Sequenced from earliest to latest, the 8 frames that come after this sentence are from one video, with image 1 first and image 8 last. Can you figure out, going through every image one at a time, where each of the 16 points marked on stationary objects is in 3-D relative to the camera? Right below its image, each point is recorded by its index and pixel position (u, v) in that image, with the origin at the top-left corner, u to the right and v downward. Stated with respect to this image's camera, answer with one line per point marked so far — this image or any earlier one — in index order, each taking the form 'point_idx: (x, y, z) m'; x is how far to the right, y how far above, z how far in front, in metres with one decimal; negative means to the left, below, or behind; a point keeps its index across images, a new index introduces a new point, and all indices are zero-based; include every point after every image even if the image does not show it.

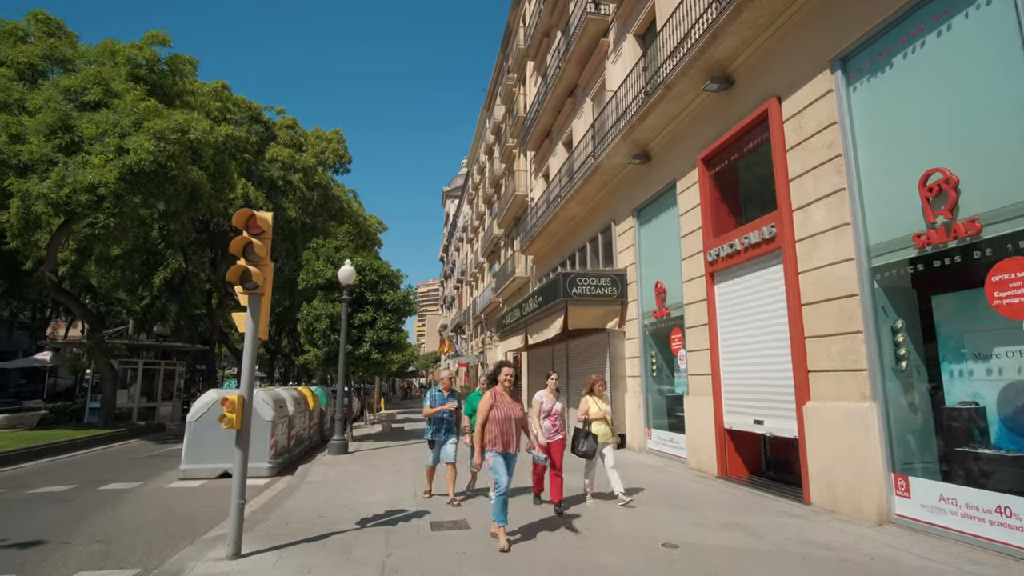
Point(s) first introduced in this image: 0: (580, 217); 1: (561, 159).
0: (+2.1, +2.1, +15.5) m
1: (+1.7, +4.5, +18.7) m
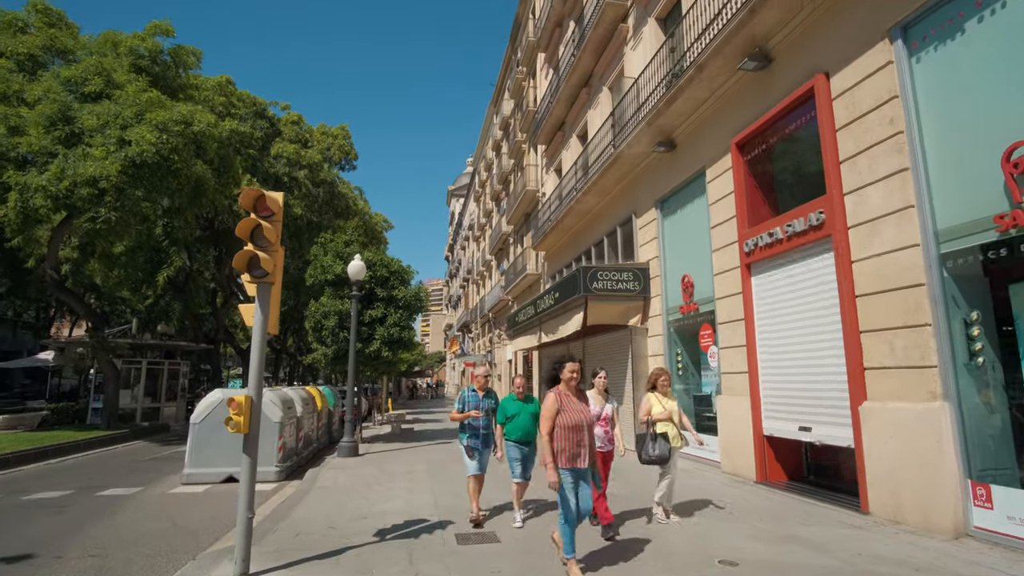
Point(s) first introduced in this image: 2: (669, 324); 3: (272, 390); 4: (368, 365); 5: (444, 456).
0: (+2.5, +2.2, +15.0) m
1: (+2.1, +4.7, +18.2) m
2: (+3.3, -0.8, +11.3) m
3: (-4.8, -2.0, +10.7) m
4: (-3.8, -2.0, +14.1) m
5: (-1.5, -3.7, +11.6) m
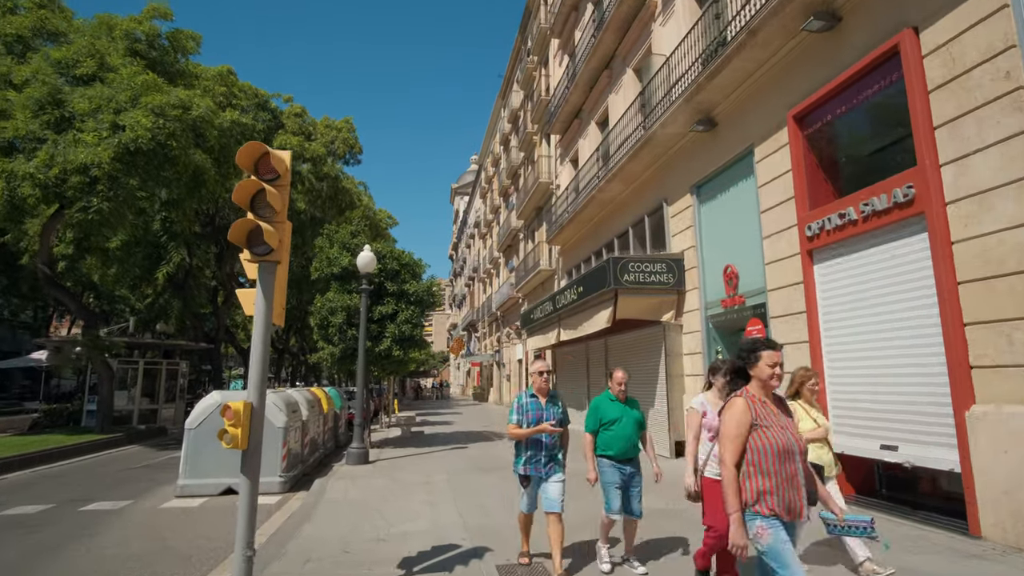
0: (+2.9, +2.4, +14.0) m
1: (+2.6, +4.8, +17.2) m
2: (+3.8, -0.6, +10.3) m
3: (-4.3, -1.9, +9.8) m
4: (-3.4, -1.9, +13.1) m
5: (-1.0, -3.5, +10.7) m
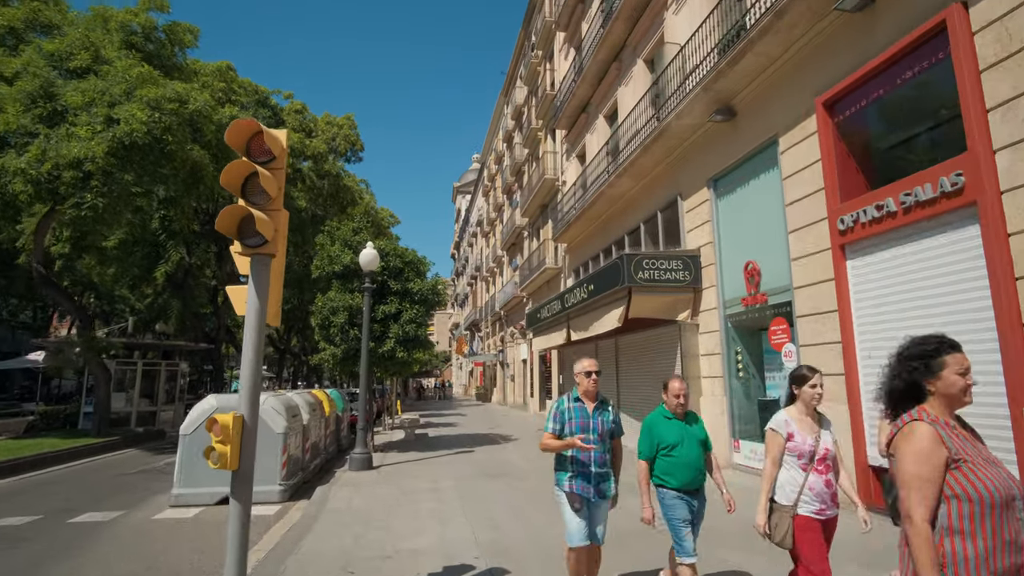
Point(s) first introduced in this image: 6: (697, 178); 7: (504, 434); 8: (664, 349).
0: (+3.1, +2.4, +13.6) m
1: (+2.8, +4.8, +16.8) m
2: (+4.0, -0.6, +9.9) m
3: (-4.2, -1.9, +9.3) m
4: (-3.2, -1.8, +12.7) m
5: (-0.8, -3.5, +10.2) m
6: (+3.8, +2.2, +10.8) m
7: (-0.3, -4.6, +16.8) m
8: (+3.2, -1.3, +11.3) m
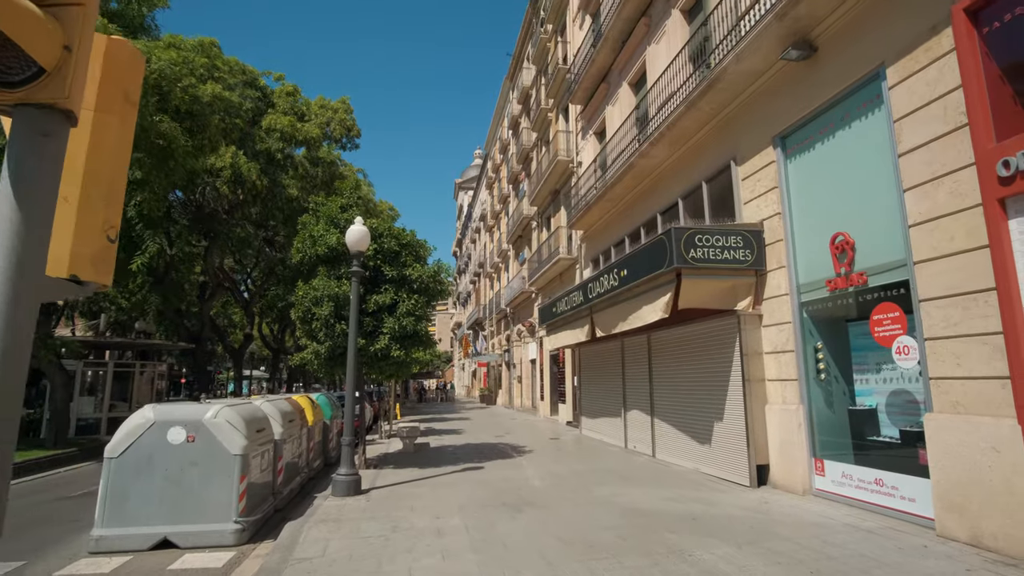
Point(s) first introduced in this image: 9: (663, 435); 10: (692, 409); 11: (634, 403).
0: (+3.4, +2.7, +11.6) m
1: (+3.1, +5.1, +14.8) m
2: (+4.3, -0.3, +7.9) m
3: (-3.8, -1.6, +7.4) m
4: (-2.8, -1.6, +10.7) m
5: (-0.5, -3.2, +8.3) m
6: (+4.1, +2.5, +8.8) m
7: (+0.1, -4.3, +14.9) m
8: (+3.5, -1.0, +9.3) m
9: (+3.1, -3.0, +11.0) m
10: (+3.3, -2.3, +9.9) m
11: (+2.9, -2.7, +12.5) m
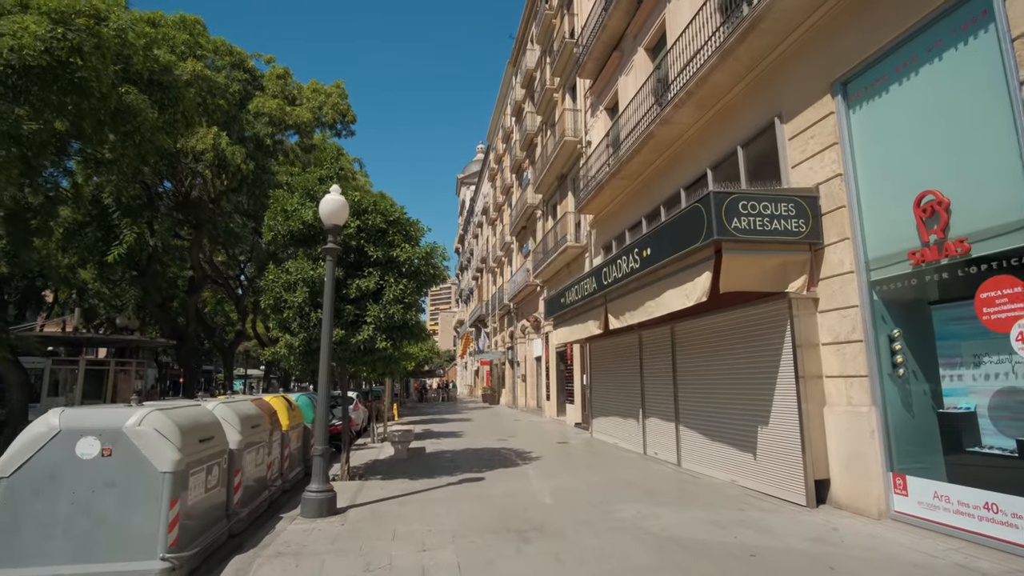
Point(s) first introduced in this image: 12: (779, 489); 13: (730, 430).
0: (+3.5, +3.0, +10.1) m
1: (+3.2, +5.4, +13.3) m
2: (+4.4, 0.0, +6.4) m
3: (-3.8, -1.3, +5.9) m
4: (-2.8, -1.3, +9.3) m
5: (-0.4, -2.9, +6.8) m
6: (+4.1, +2.8, +7.3) m
7: (+0.2, -4.0, +13.4) m
8: (+3.6, -0.7, +7.8) m
9: (+3.2, -2.7, +9.5) m
10: (+3.4, -2.0, +8.5) m
11: (+3.0, -2.4, +11.0) m
12: (+3.7, -2.7, +7.3) m
13: (+3.4, -2.2, +8.4) m
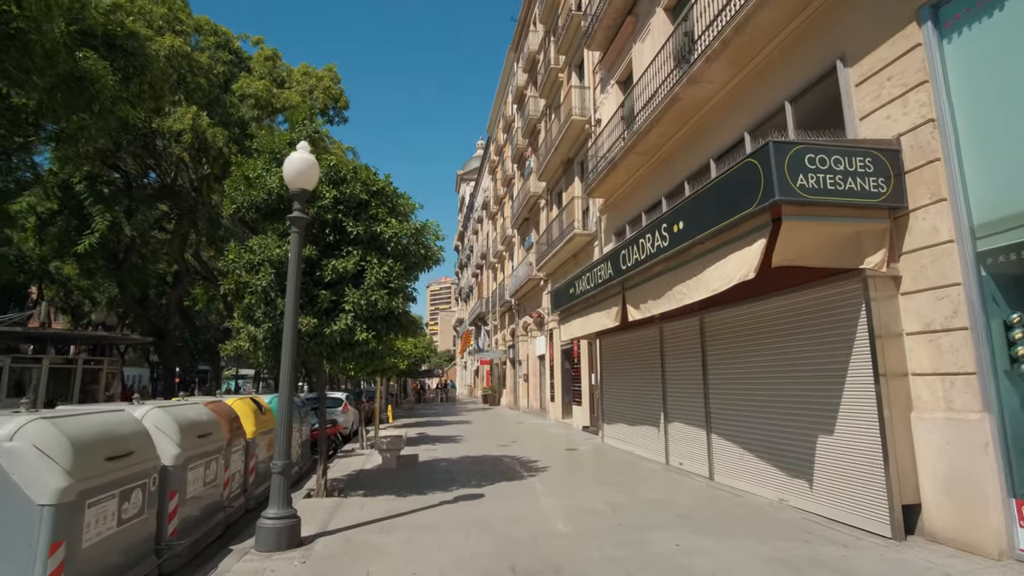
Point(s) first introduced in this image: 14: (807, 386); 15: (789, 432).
0: (+3.6, +3.2, +8.7) m
1: (+3.3, +5.7, +11.9) m
2: (+4.4, +0.3, +5.0) m
3: (-3.7, -1.1, +4.5) m
4: (-2.7, -1.0, +7.9) m
5: (-0.3, -2.7, +5.4) m
6: (+4.2, +3.1, +5.9) m
7: (+0.3, -3.8, +12.0) m
8: (+3.7, -0.5, +6.4) m
9: (+3.3, -2.5, +8.1) m
10: (+3.5, -1.7, +7.0) m
11: (+3.0, -2.1, +9.6) m
12: (+3.7, -2.5, +5.9) m
13: (+3.5, -2.0, +7.0) m
14: (+3.6, -1.2, +6.5) m
15: (+3.6, -1.9, +6.8) m
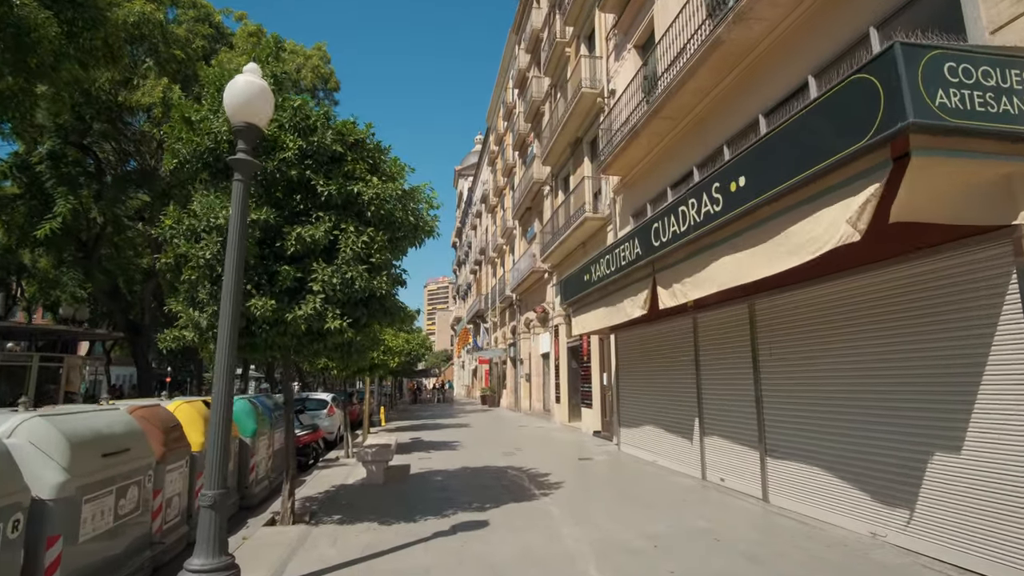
0: (+3.7, +3.5, +7.2) m
1: (+3.4, +6.0, +10.4) m
2: (+4.6, +0.5, +3.5) m
3: (-3.6, -0.8, +2.9) m
4: (-2.6, -0.8, +6.3) m
5: (-0.2, -2.4, +3.8) m
6: (+4.4, +3.3, +4.4) m
7: (+0.4, -3.5, +10.5) m
8: (+3.8, -0.2, +4.9) m
9: (+3.4, -2.2, +6.5) m
10: (+3.6, -1.4, +5.5) m
11: (+3.2, -1.9, +8.0) m
12: (+3.9, -2.2, +4.3) m
13: (+3.7, -1.7, +5.5) m
14: (+3.8, -0.9, +4.9) m
15: (+3.7, -1.6, +5.3) m
